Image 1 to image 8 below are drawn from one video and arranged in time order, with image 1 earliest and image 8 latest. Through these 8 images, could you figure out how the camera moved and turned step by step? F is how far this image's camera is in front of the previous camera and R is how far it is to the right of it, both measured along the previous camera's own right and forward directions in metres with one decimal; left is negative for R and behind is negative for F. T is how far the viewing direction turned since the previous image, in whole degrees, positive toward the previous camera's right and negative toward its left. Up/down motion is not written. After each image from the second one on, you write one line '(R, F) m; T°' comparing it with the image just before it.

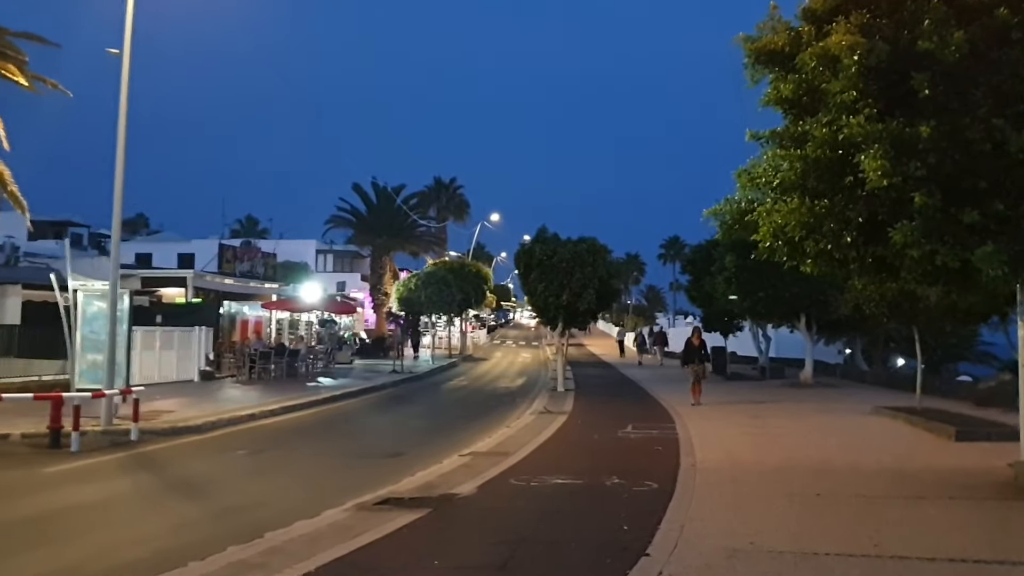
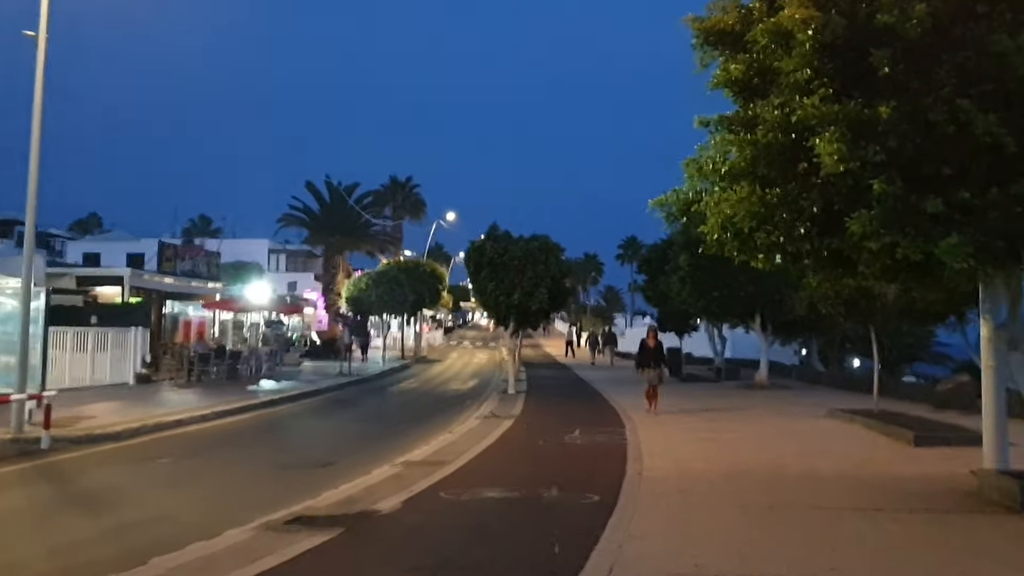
(+0.3, +0.9) m; +2°
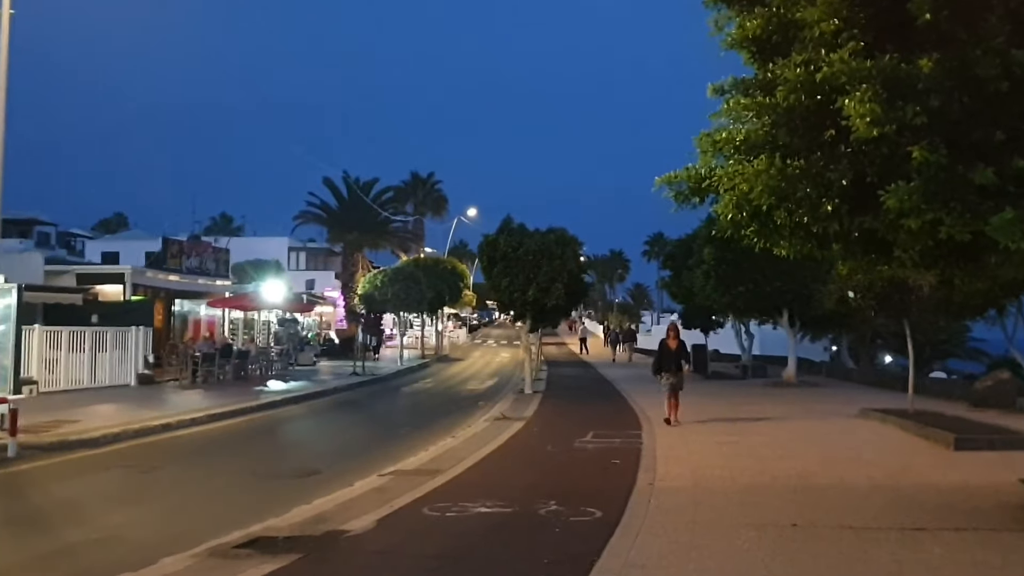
(+0.4, +1.2) m; -2°
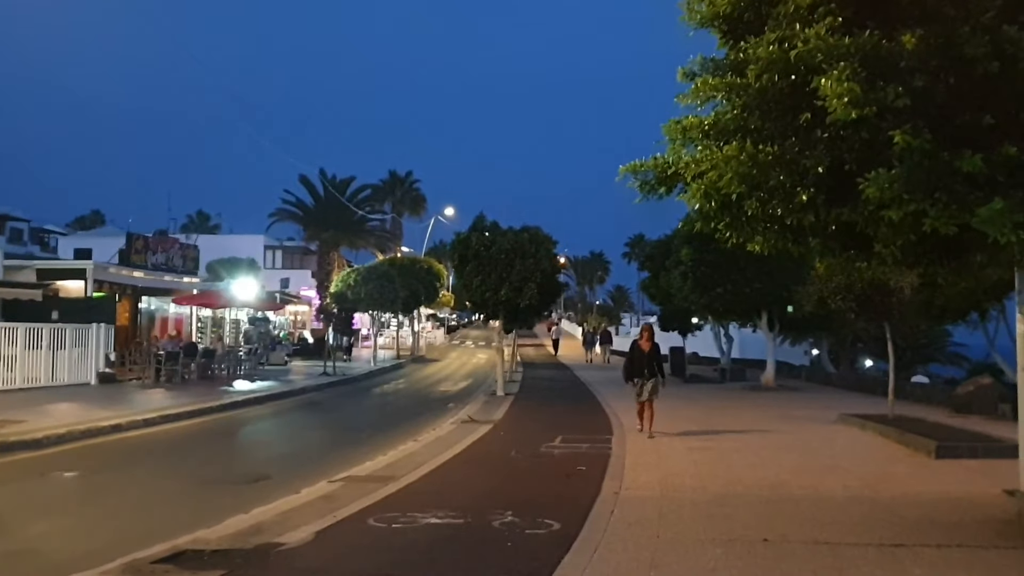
(+0.2, +0.6) m; +1°
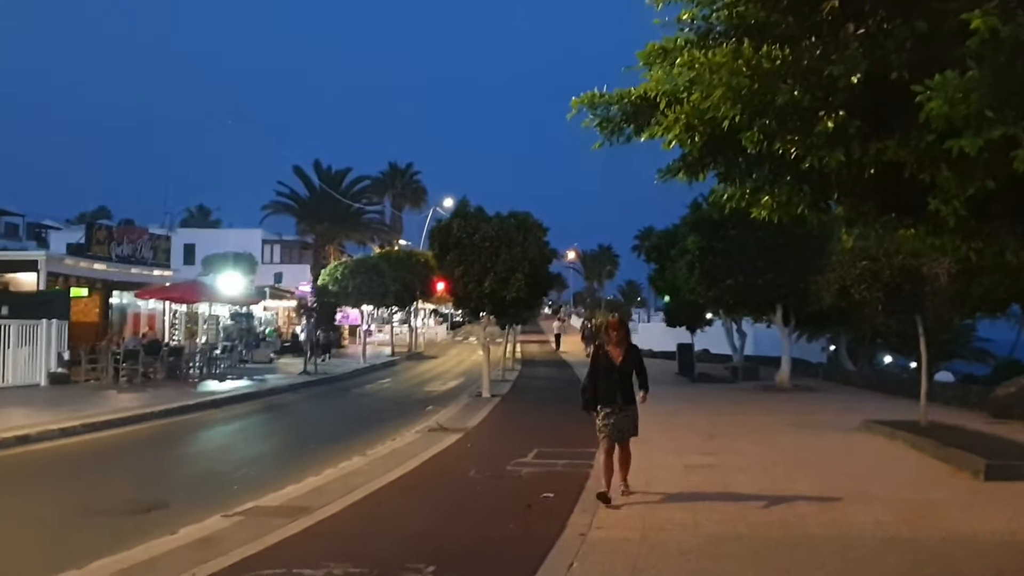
(+0.6, +2.4) m; -1°
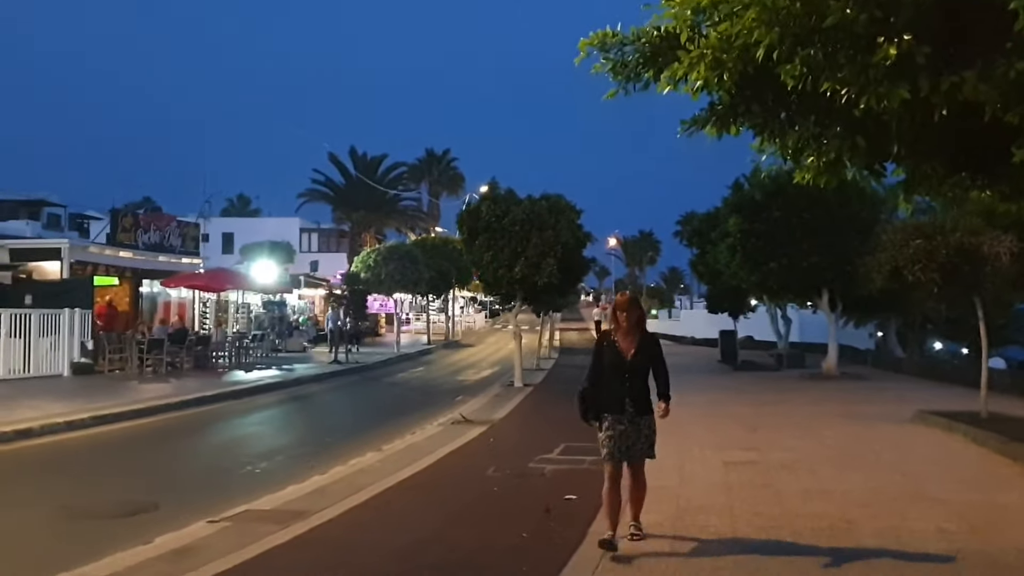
(+0.2, +0.9) m; -2°
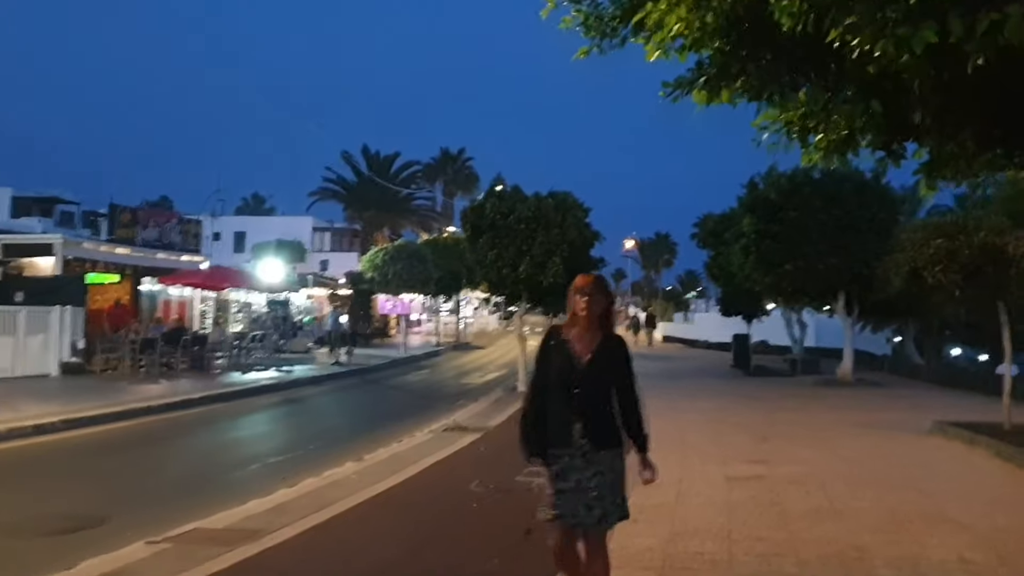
(+0.3, +0.8) m; -1°
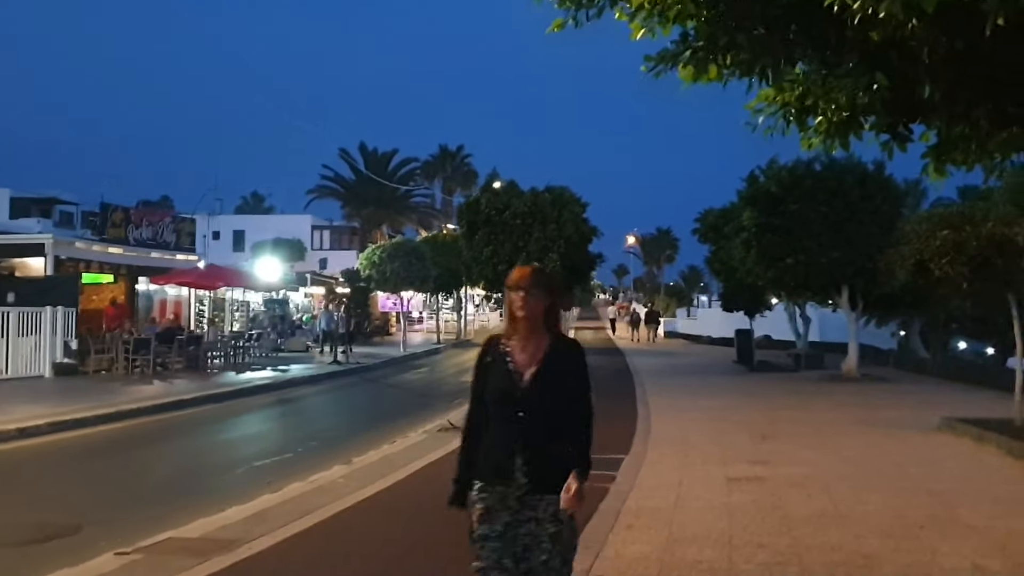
(+0.1, +0.4) m; 0°
